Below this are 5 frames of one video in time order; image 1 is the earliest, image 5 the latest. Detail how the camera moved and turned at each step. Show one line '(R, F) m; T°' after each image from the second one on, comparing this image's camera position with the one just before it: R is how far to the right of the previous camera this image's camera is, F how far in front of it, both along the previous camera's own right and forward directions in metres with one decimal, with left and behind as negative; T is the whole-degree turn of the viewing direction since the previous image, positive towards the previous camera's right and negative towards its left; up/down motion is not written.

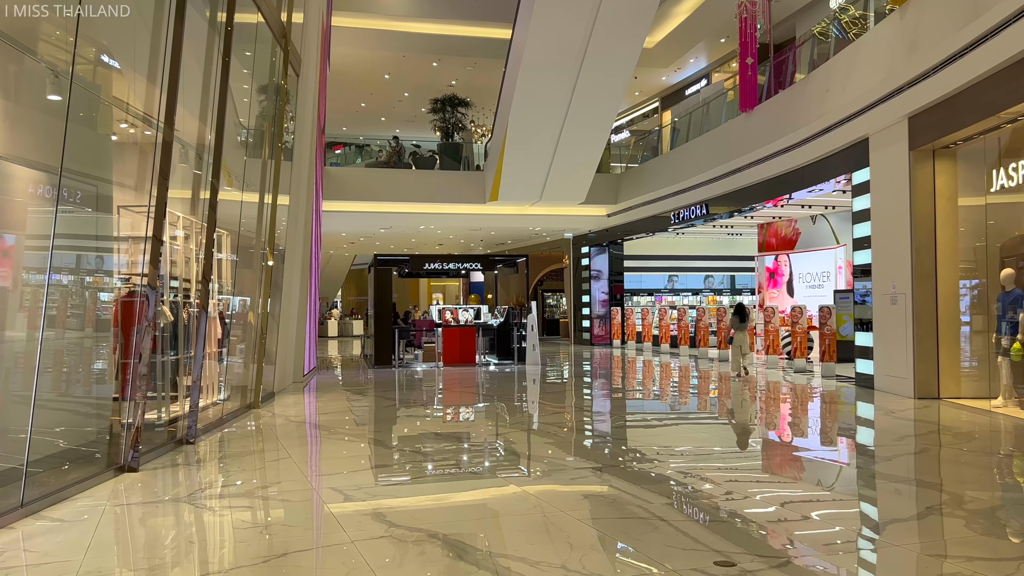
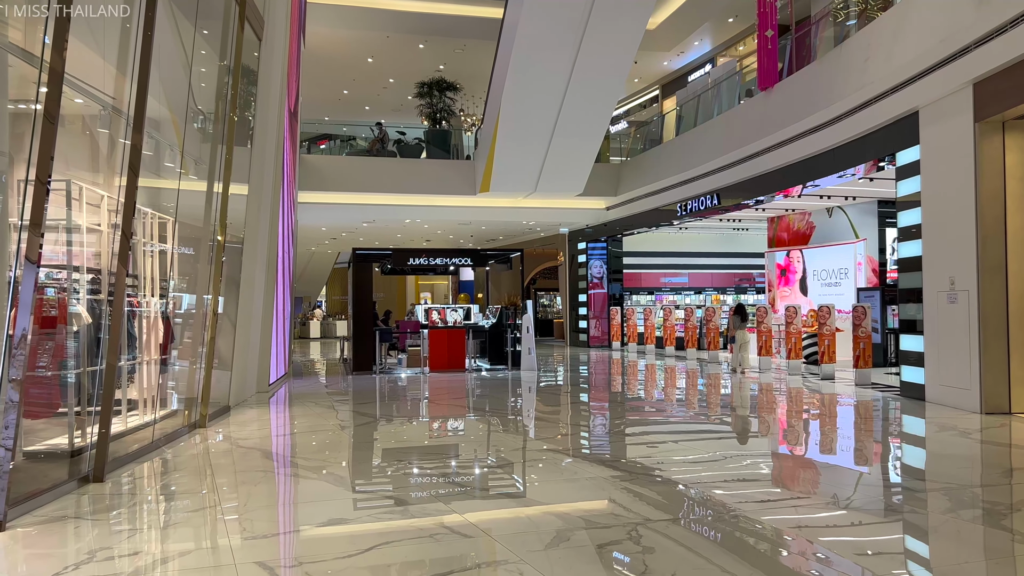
(-0.1, +1.1) m; +1°
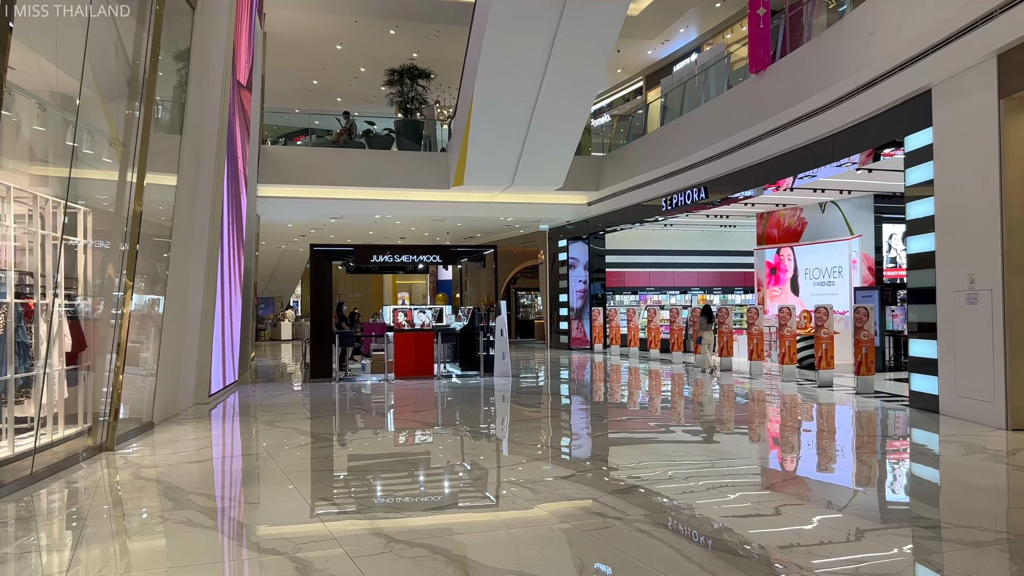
(+0.2, +0.8) m; +1°
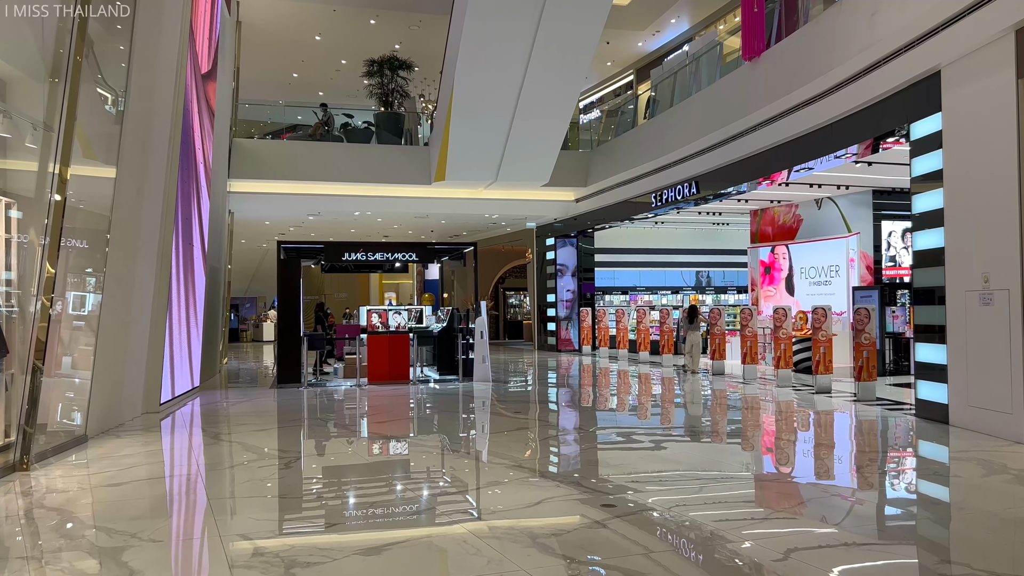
(+0.2, +0.5) m; 0°
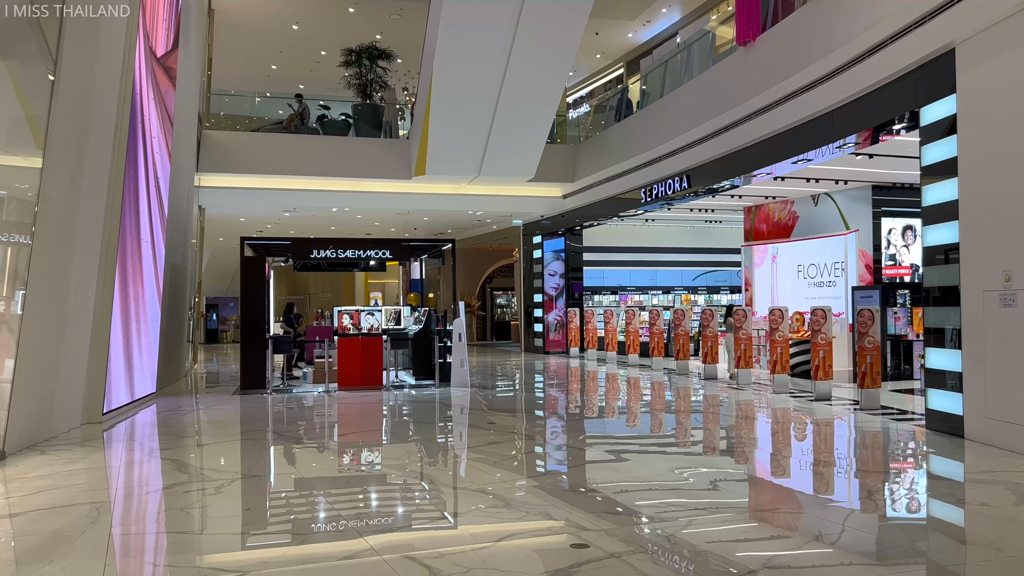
(+0.2, +0.5) m; +1°
